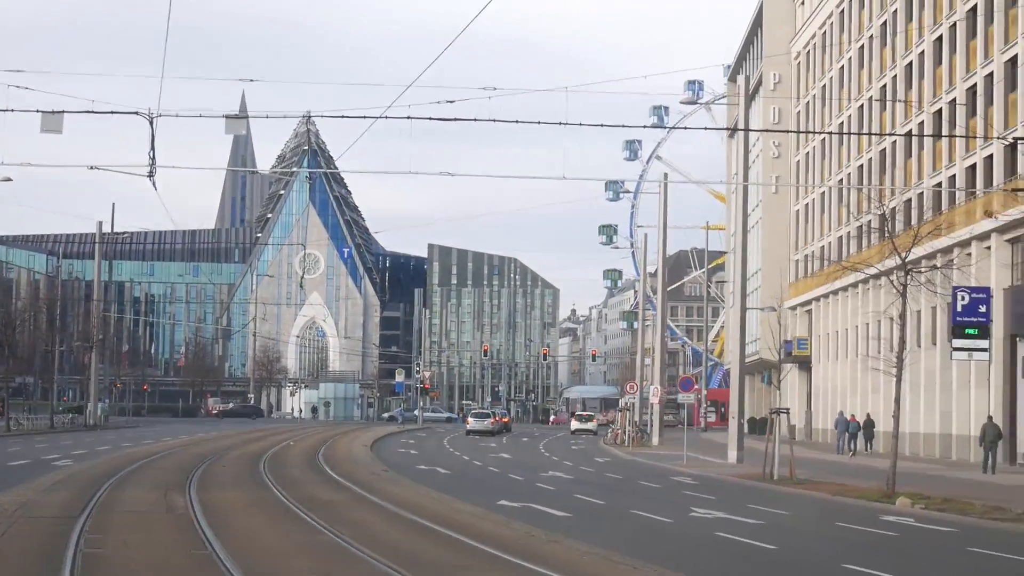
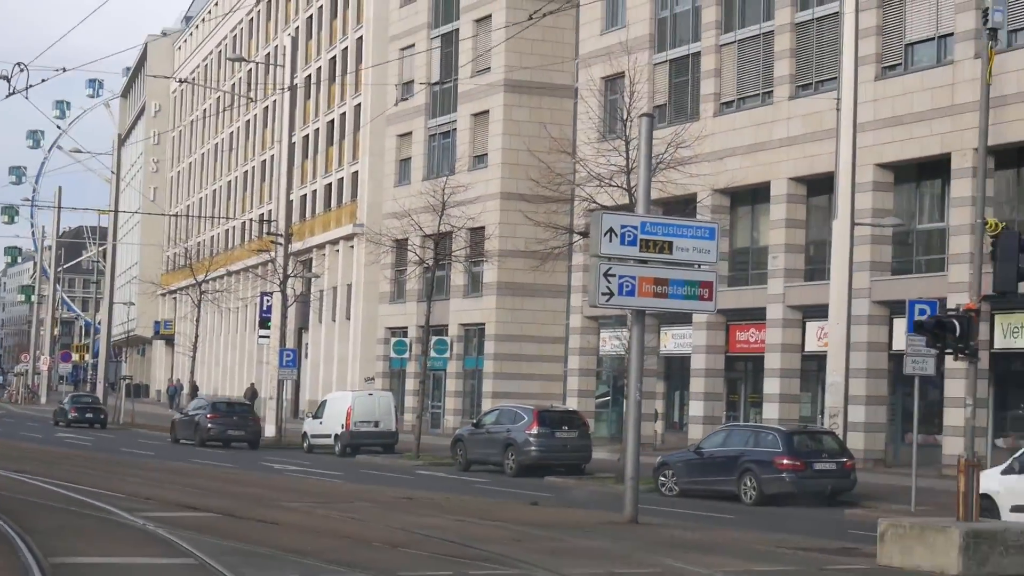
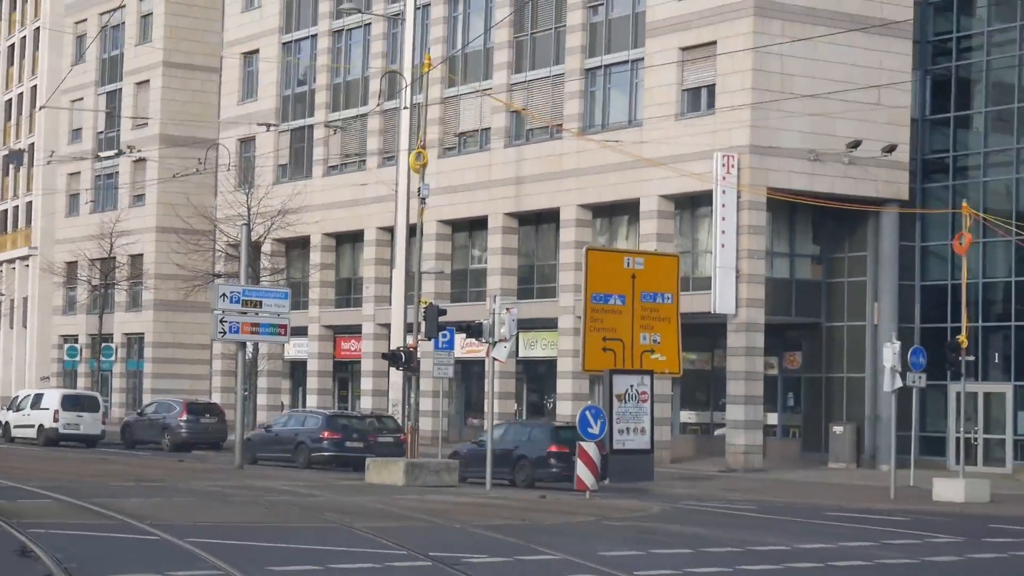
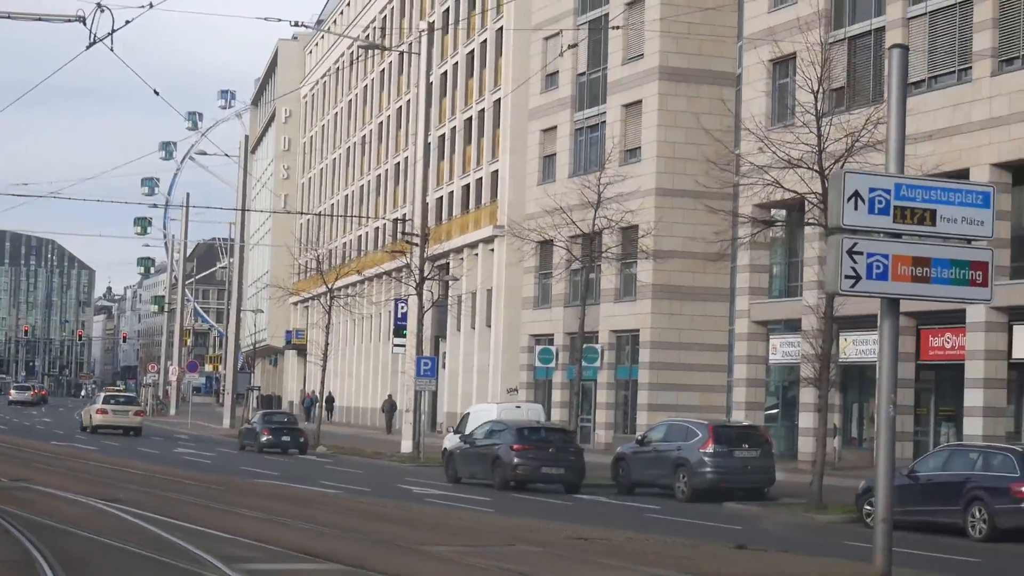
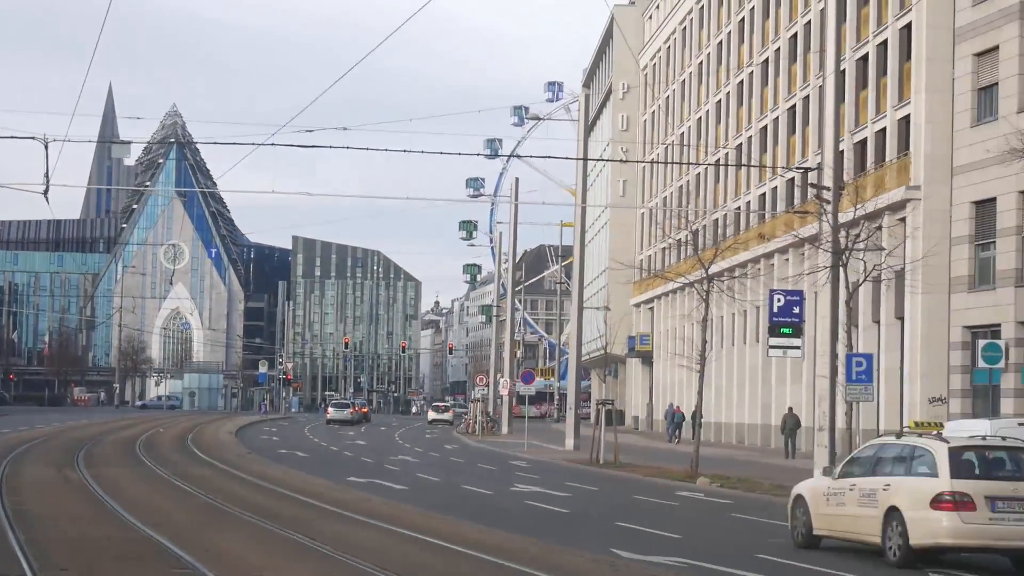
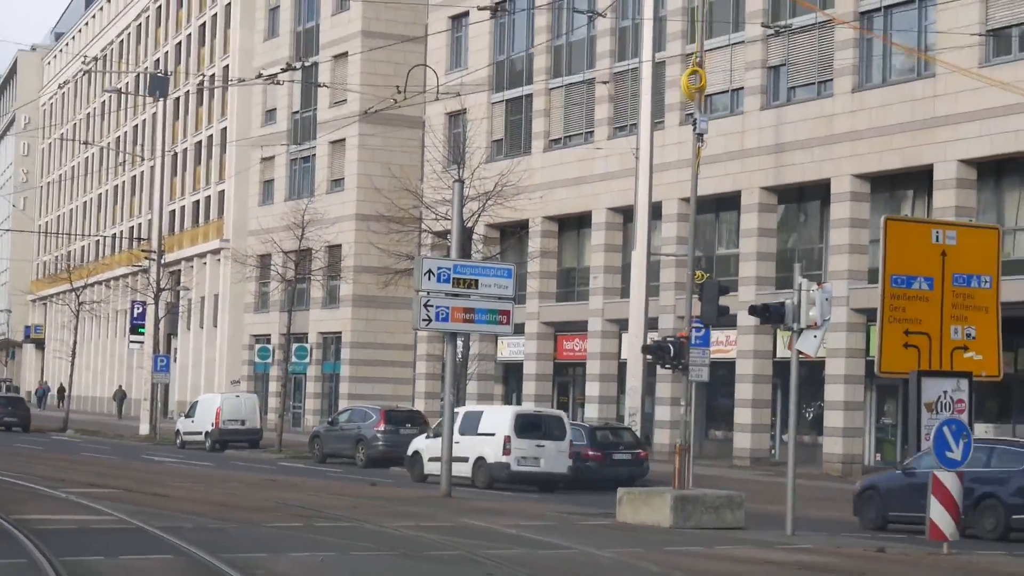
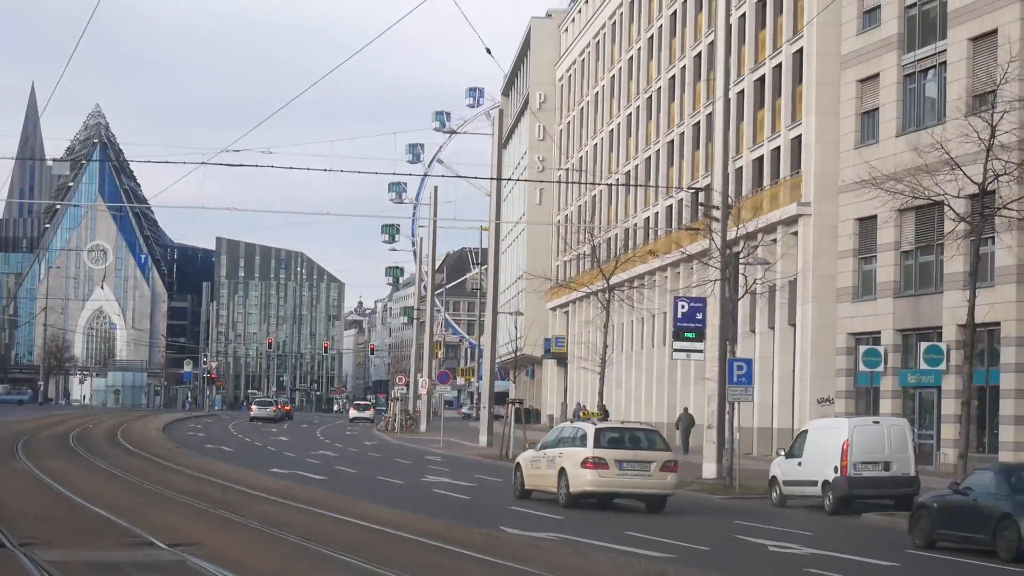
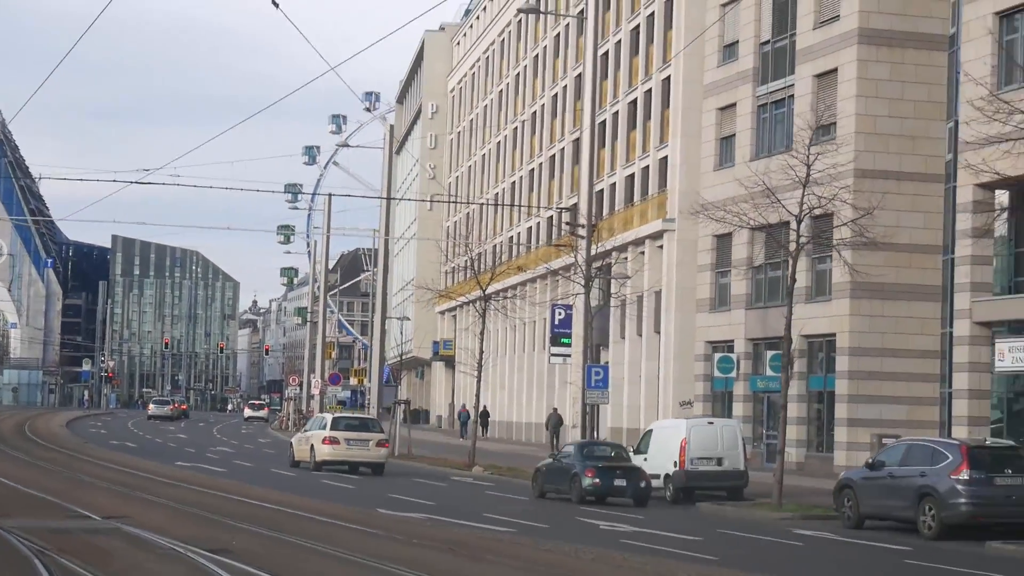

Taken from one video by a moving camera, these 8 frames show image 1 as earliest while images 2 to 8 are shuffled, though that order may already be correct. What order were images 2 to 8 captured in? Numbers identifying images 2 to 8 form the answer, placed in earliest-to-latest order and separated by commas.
5, 7, 8, 4, 2, 6, 3
